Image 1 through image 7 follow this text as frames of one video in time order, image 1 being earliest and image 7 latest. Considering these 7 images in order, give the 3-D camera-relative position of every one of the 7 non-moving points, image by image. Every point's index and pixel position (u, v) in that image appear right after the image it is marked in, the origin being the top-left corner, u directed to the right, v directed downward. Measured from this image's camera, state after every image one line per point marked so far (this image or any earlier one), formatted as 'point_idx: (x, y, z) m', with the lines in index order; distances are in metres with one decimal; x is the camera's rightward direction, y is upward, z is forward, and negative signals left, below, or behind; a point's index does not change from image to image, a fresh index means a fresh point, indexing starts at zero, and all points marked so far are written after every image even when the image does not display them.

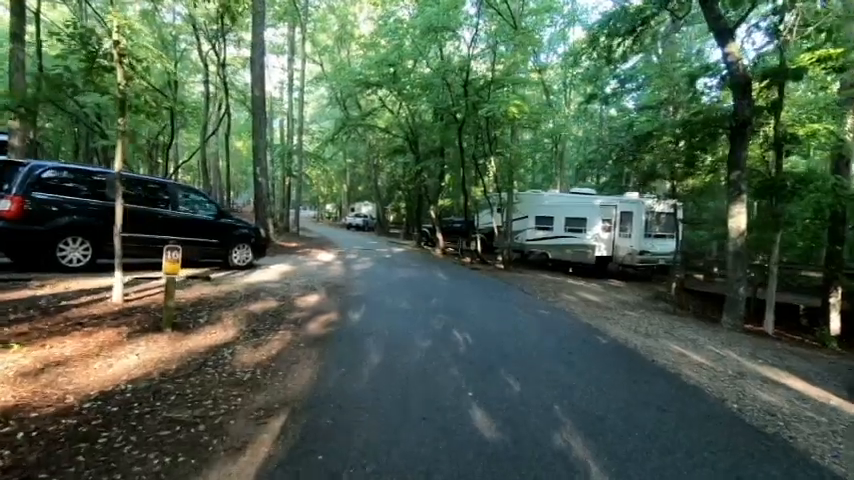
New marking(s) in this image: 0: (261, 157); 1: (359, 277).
0: (-5.9, +2.9, +15.9) m
1: (-1.8, -0.9, +11.9) m
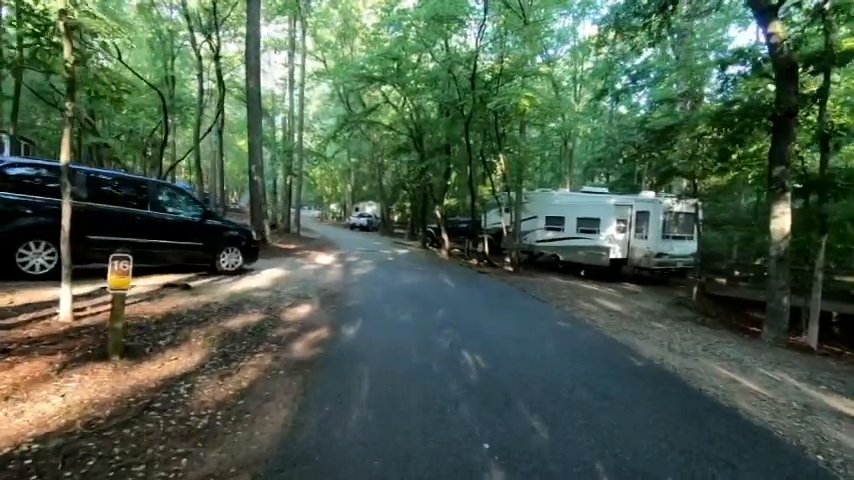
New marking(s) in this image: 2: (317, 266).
0: (-5.7, +2.8, +15.1) m
1: (-1.7, -1.0, +11.0) m
2: (-3.2, -0.8, +13.2) m
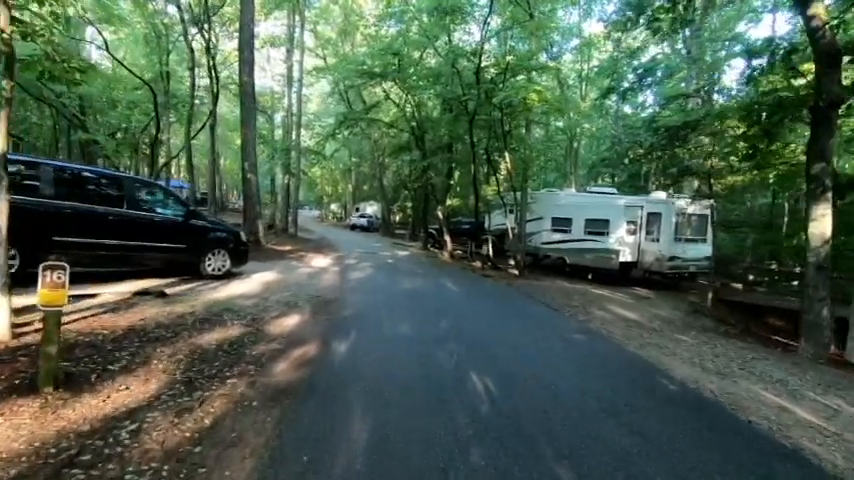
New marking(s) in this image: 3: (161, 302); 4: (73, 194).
0: (-5.6, +2.8, +14.3) m
1: (-1.6, -1.0, +10.3) m
2: (-3.2, -0.8, +12.5) m
3: (-3.7, -0.9, +6.3) m
4: (-6.0, +0.8, +7.6) m
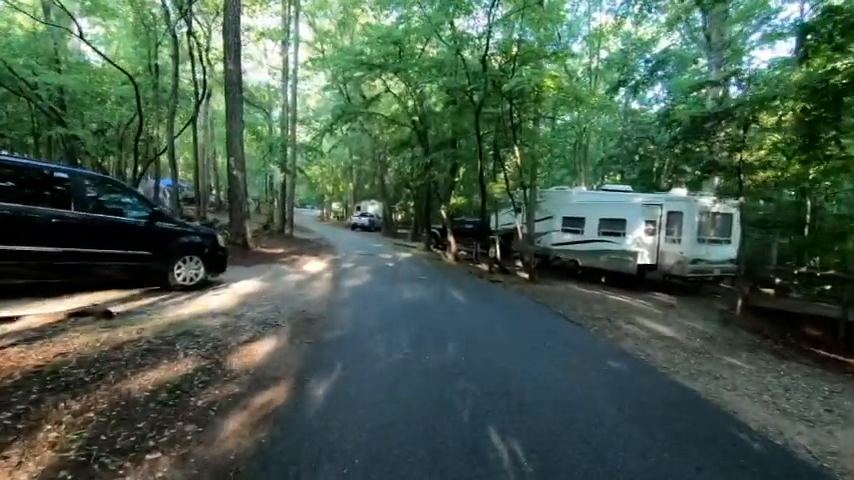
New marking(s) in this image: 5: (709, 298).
0: (-5.5, +2.7, +13.1) m
1: (-1.5, -1.1, +9.1) m
2: (-3.1, -0.9, +11.3) m
3: (-3.7, -1.0, +5.1) m
4: (-5.9, +0.7, +6.4) m
5: (+9.8, -2.0, +15.7) m
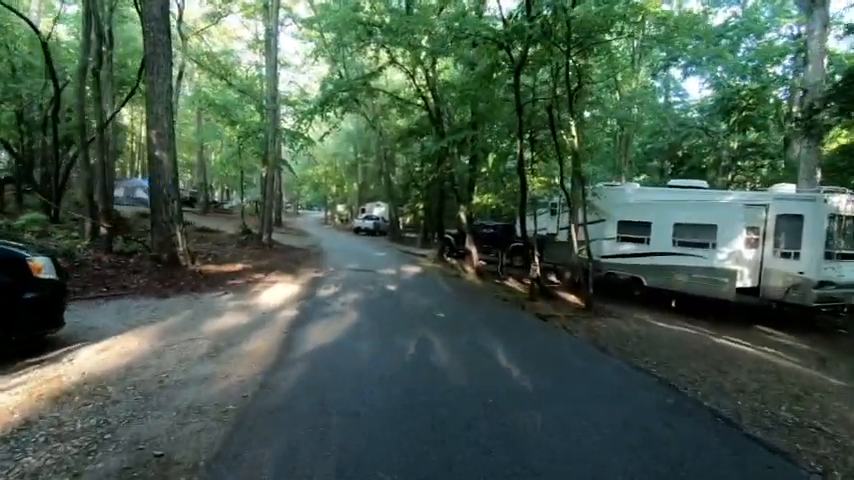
0: (-5.2, +2.4, +8.8) m
1: (-1.3, -1.4, +4.6) m
2: (-2.8, -1.2, +6.9) m
3: (-3.5, -1.2, +0.7) m
4: (-5.7, +0.4, +2.1) m
5: (+10.2, -2.4, +11.1) m
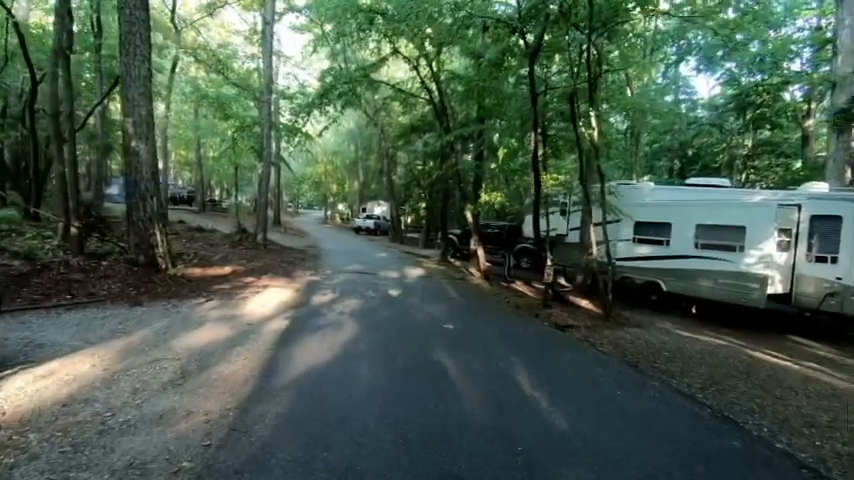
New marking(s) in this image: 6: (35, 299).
0: (-5.0, +2.4, +7.9) m
1: (-1.2, -1.4, +3.8) m
2: (-2.7, -1.2, +6.0) m
3: (-3.4, -1.2, -0.1) m
4: (-5.6, +0.4, +1.2) m
5: (+10.3, -2.5, +10.2) m
6: (-5.5, -0.8, +6.3) m
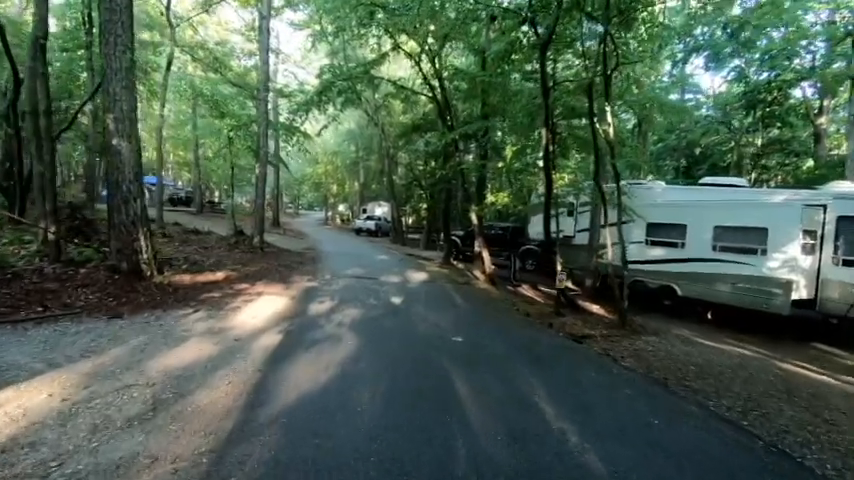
0: (-4.9, +2.3, +7.3) m
1: (-1.1, -1.5, +3.2) m
2: (-2.6, -1.3, +5.4) m
3: (-3.3, -1.3, -0.7) m
4: (-5.5, +0.4, +0.6) m
5: (+10.4, -2.5, +9.6) m
6: (-5.4, -0.9, +5.7) m
